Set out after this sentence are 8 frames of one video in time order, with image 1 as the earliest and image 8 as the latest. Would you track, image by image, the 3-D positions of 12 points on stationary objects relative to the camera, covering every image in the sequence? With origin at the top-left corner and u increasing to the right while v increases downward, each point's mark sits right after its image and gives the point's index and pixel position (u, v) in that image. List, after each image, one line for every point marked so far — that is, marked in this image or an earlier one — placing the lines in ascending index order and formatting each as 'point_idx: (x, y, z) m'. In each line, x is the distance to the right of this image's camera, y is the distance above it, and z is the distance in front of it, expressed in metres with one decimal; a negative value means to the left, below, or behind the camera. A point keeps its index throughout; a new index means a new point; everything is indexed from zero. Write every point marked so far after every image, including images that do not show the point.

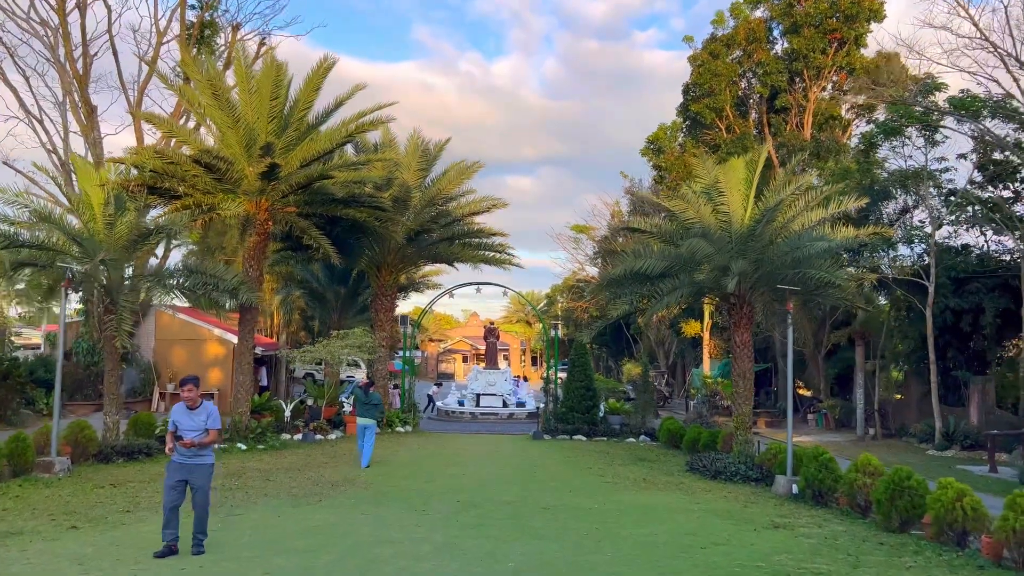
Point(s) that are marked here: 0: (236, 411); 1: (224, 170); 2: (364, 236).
0: (-6.4, -2.8, +17.3) m
1: (-5.9, +2.4, +15.6) m
2: (-4.0, +1.5, +20.0) m
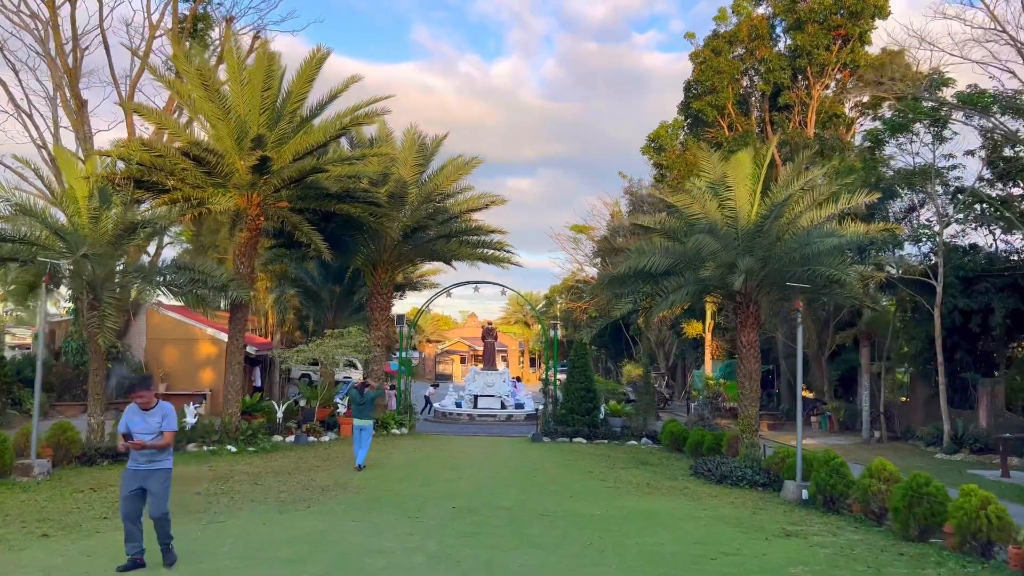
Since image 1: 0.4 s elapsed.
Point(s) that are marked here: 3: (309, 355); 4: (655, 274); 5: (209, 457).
0: (-6.4, -2.8, +16.8) m
1: (-6.0, +2.5, +15.1) m
2: (-4.0, +1.5, +19.5) m
3: (-5.3, -1.7, +19.5) m
4: (+2.8, +0.3, +14.8) m
5: (-6.1, -3.4, +15.2) m
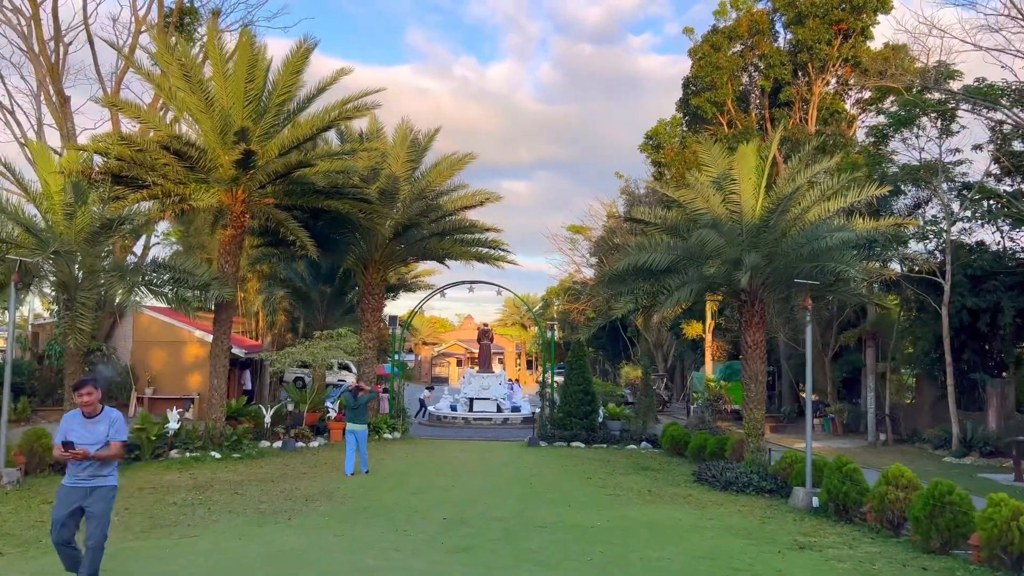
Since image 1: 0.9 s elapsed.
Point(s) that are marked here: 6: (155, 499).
0: (-6.5, -2.8, +16.2) m
1: (-6.1, +2.5, +14.4) m
2: (-4.1, +1.5, +18.8) m
3: (-5.4, -1.7, +18.9) m
4: (+2.7, +0.3, +14.2) m
5: (-6.2, -3.4, +14.6) m
6: (-5.1, -3.0, +10.8) m
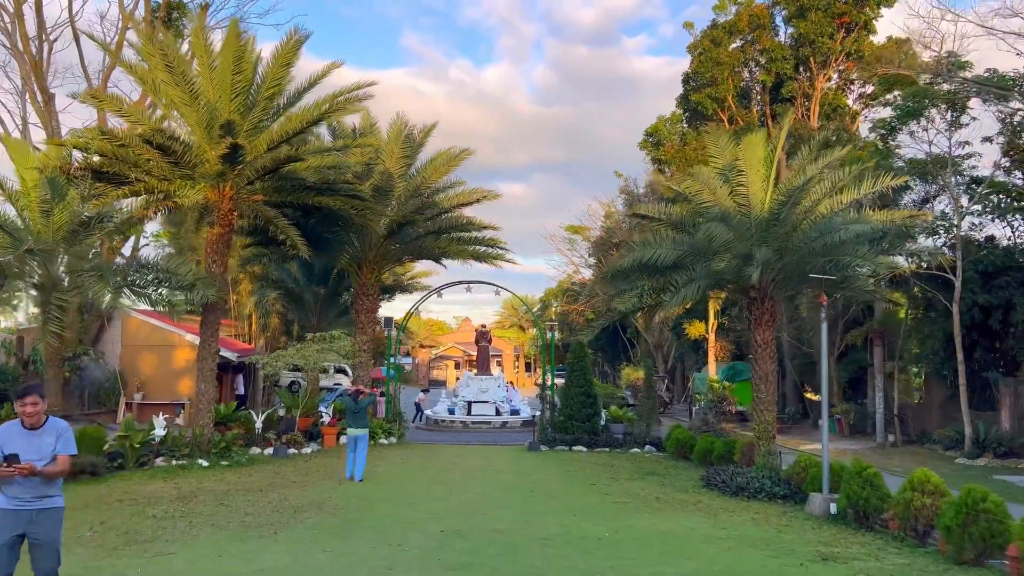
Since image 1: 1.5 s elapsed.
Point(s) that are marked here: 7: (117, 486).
0: (-6.5, -2.8, +15.5) m
1: (-6.1, +2.5, +13.8) m
2: (-4.2, +1.5, +18.2) m
3: (-5.4, -1.8, +18.2) m
4: (+2.7, +0.4, +13.6) m
5: (-6.2, -3.4, +13.9) m
6: (-5.1, -3.0, +10.2) m
7: (-6.5, -3.3, +12.4) m
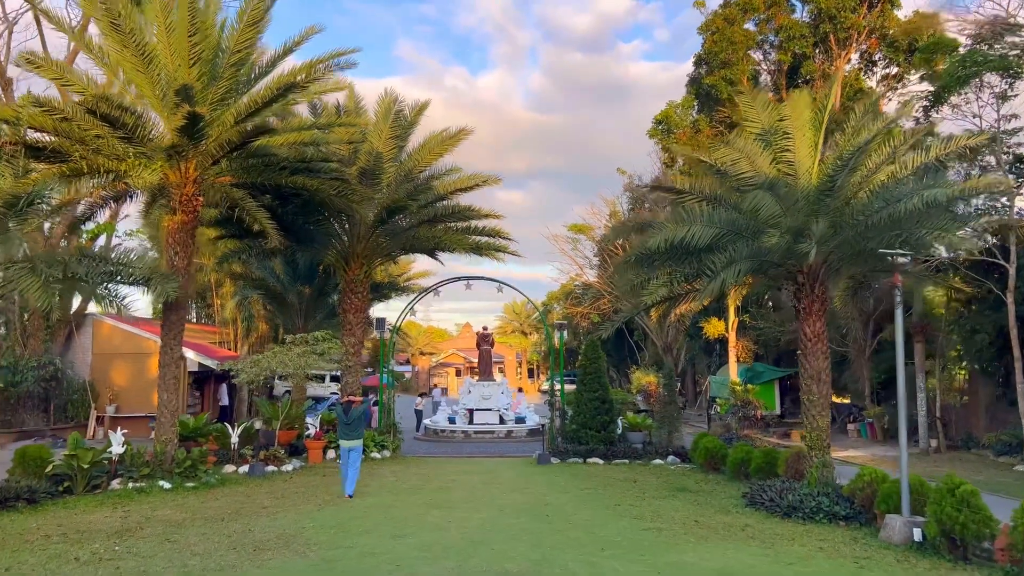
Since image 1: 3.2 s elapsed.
0: (-6.4, -2.7, +13.6) m
1: (-6.0, +2.6, +11.9) m
2: (-4.1, +1.6, +16.3) m
3: (-5.3, -1.7, +16.3) m
4: (+2.8, +0.6, +11.7) m
5: (-6.0, -3.3, +12.0) m
6: (-5.0, -2.9, +8.2) m
7: (-6.3, -3.2, +10.4) m
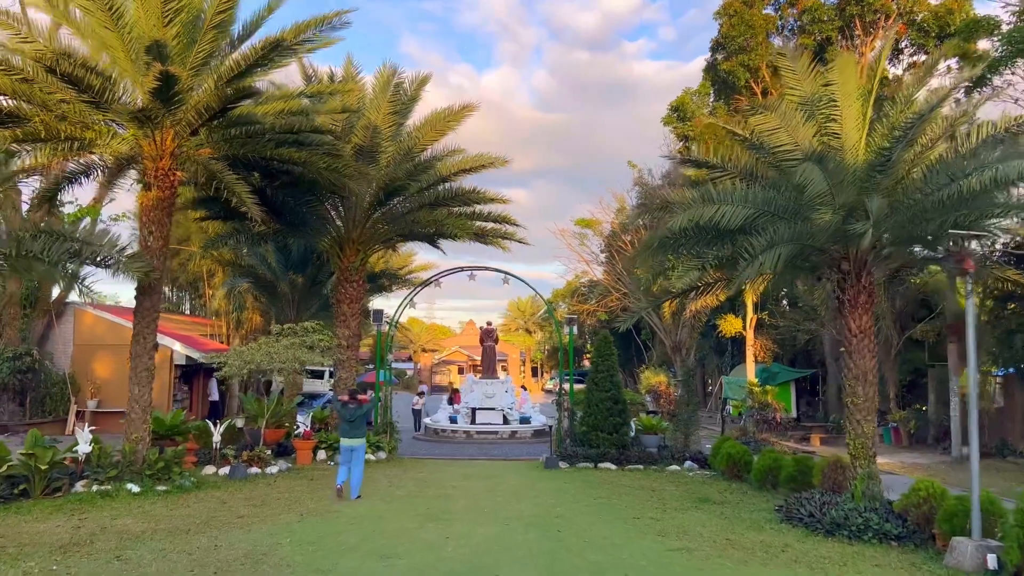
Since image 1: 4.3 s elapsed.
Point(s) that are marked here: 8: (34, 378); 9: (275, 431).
0: (-6.3, -2.5, +12.4) m
1: (-5.9, +2.9, +10.7) m
2: (-3.9, +1.8, +15.1) m
3: (-5.2, -1.4, +15.1) m
4: (+2.9, +0.8, +10.4) m
5: (-6.0, -3.1, +10.7) m
6: (-4.9, -2.6, +7.0) m
7: (-6.3, -2.9, +9.2) m
8: (-12.5, -2.3, +19.6) m
9: (-4.9, -3.0, +15.6) m
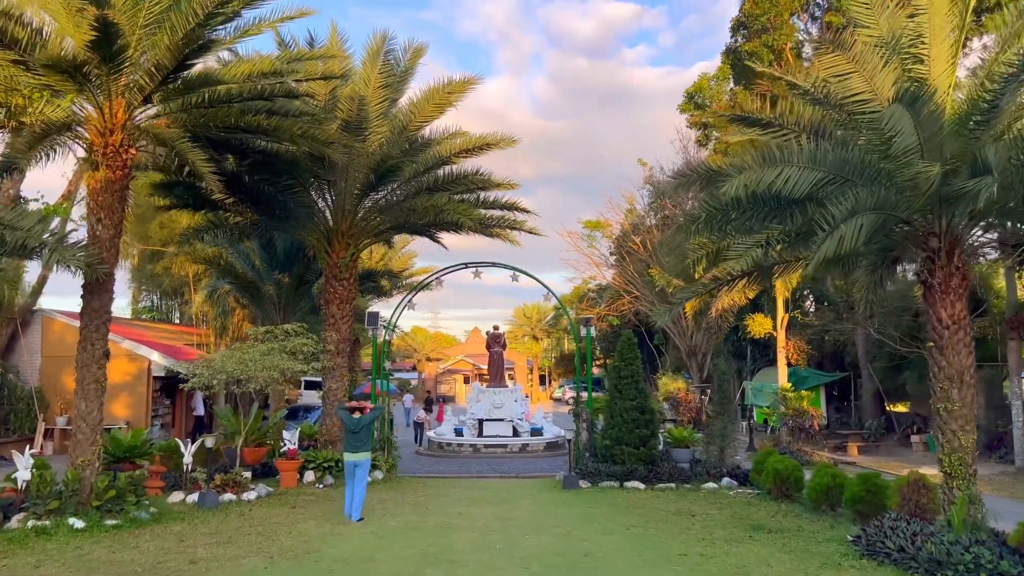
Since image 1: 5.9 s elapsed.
0: (-6.1, -2.4, +10.5) m
1: (-5.7, +2.9, +8.9) m
2: (-3.7, +1.9, +13.3) m
3: (-4.9, -1.4, +13.2) m
4: (+3.1, +0.9, +8.5) m
5: (-5.8, -3.0, +8.9) m
6: (-4.7, -2.5, +5.2) m
7: (-6.1, -2.8, +7.3) m
8: (-12.2, -2.5, +17.8) m
9: (-4.7, -3.0, +13.8) m
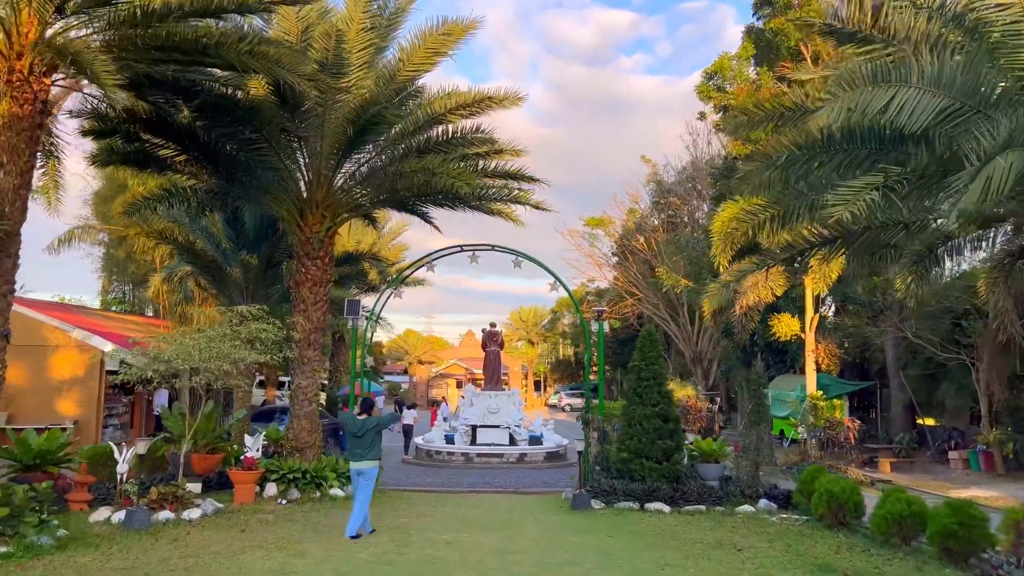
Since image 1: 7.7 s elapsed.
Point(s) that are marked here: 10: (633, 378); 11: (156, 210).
0: (-6.0, -2.0, +8.3) m
1: (-5.6, +3.3, +6.8) m
2: (-3.6, +2.2, +11.1) m
3: (-4.9, -1.1, +11.1) m
4: (+3.2, +1.2, +6.5) m
5: (-5.7, -2.6, +6.7) m
6: (-4.6, -2.1, +3.0) m
7: (-6.0, -2.4, +5.1) m
8: (-12.2, -2.0, +15.6) m
9: (-4.7, -2.6, +11.6) m
10: (+2.0, -1.5, +12.5) m
11: (-6.4, +1.4, +13.5) m
